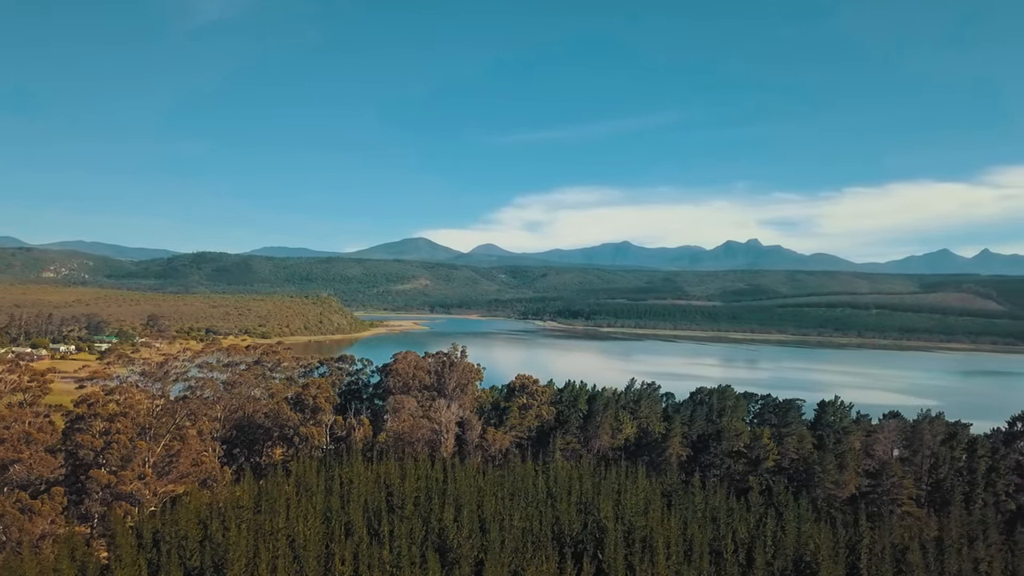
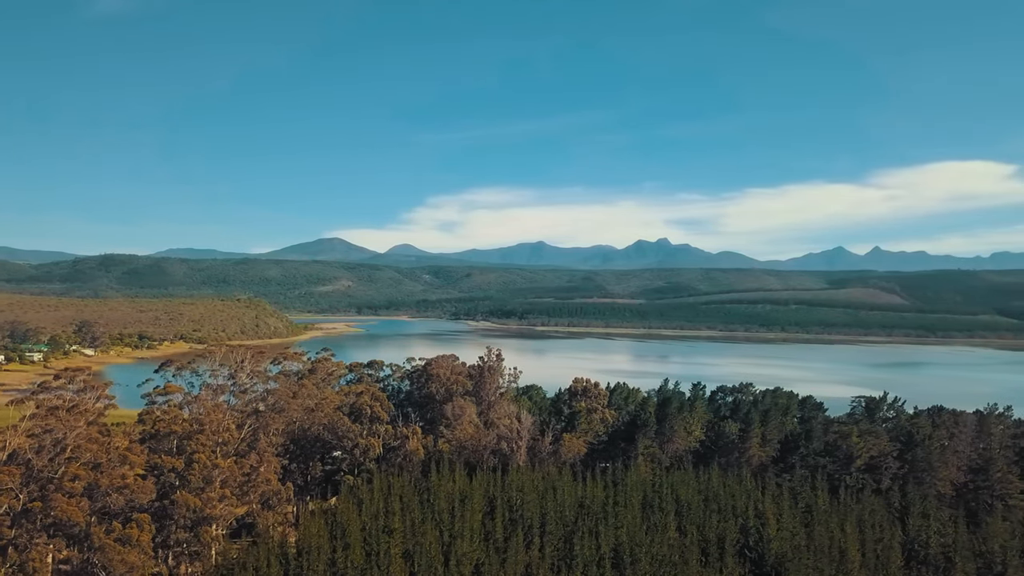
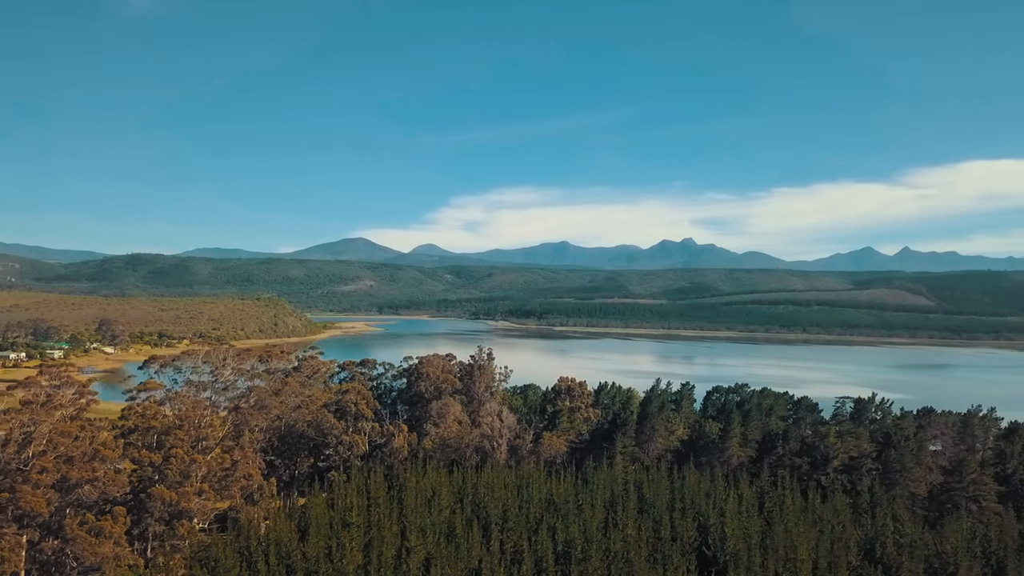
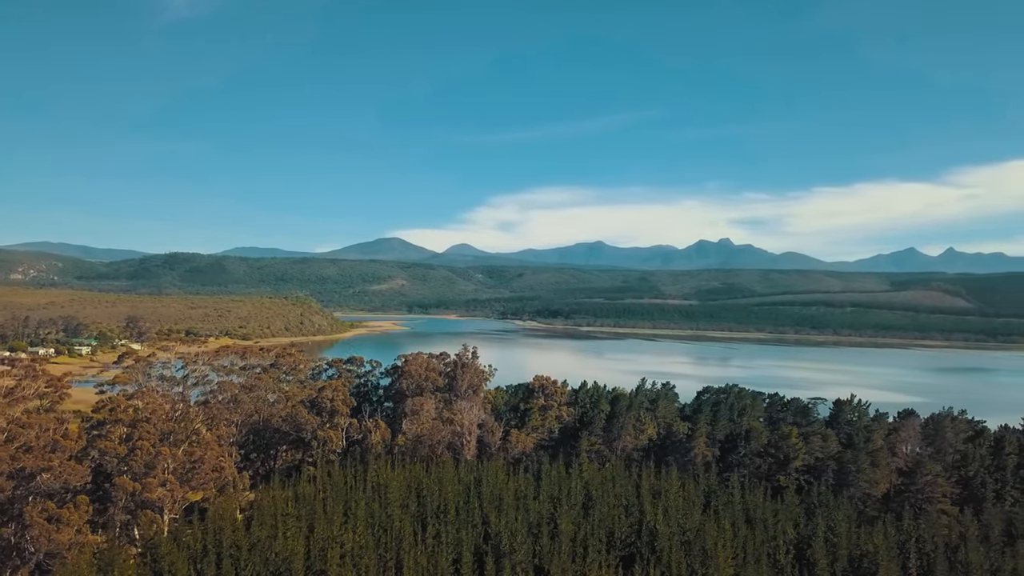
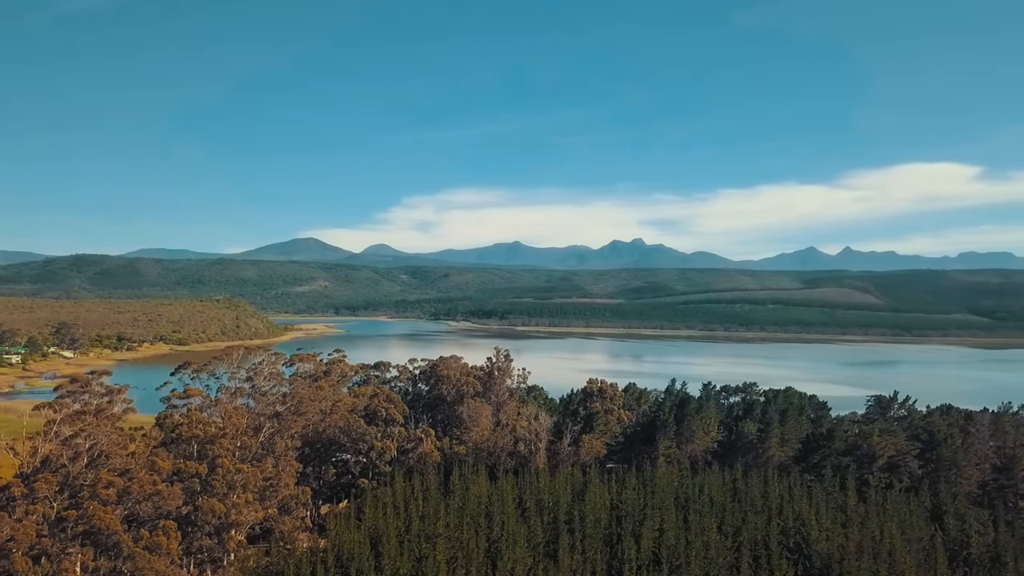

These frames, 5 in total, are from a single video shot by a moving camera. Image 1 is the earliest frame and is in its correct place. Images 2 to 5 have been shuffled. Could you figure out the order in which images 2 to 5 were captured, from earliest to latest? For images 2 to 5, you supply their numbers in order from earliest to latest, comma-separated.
4, 3, 2, 5
